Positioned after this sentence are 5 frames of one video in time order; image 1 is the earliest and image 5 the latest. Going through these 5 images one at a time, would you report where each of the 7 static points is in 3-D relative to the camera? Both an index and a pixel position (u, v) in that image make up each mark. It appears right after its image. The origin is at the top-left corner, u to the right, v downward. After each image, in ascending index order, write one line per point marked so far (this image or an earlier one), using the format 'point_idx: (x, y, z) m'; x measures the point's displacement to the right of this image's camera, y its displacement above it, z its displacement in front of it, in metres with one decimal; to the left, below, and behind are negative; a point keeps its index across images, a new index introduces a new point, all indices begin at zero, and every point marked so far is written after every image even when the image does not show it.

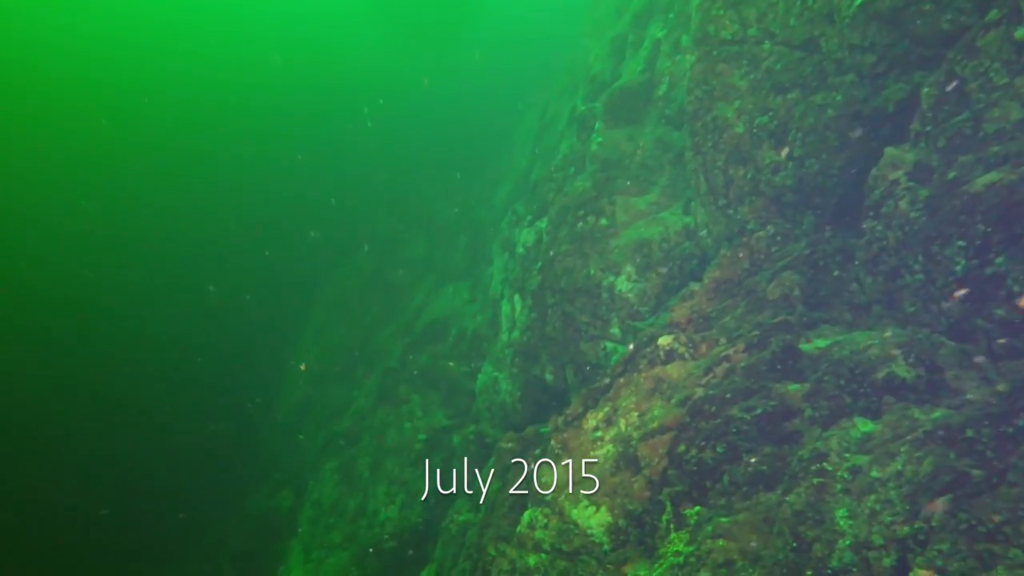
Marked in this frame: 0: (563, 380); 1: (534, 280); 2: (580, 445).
0: (+0.6, -1.1, +8.5) m
1: (+0.3, +0.1, +9.3) m
2: (+0.7, -1.4, +6.6) m
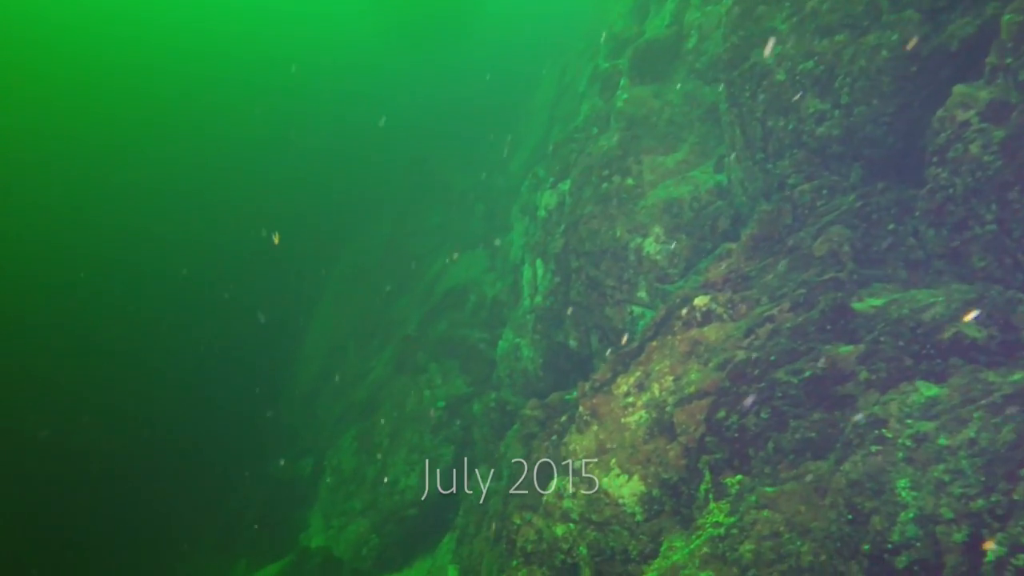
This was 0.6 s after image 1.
0: (+0.8, -0.7, +8.3) m
1: (+0.6, +0.5, +9.0) m
2: (+0.9, -1.0, +6.3) m
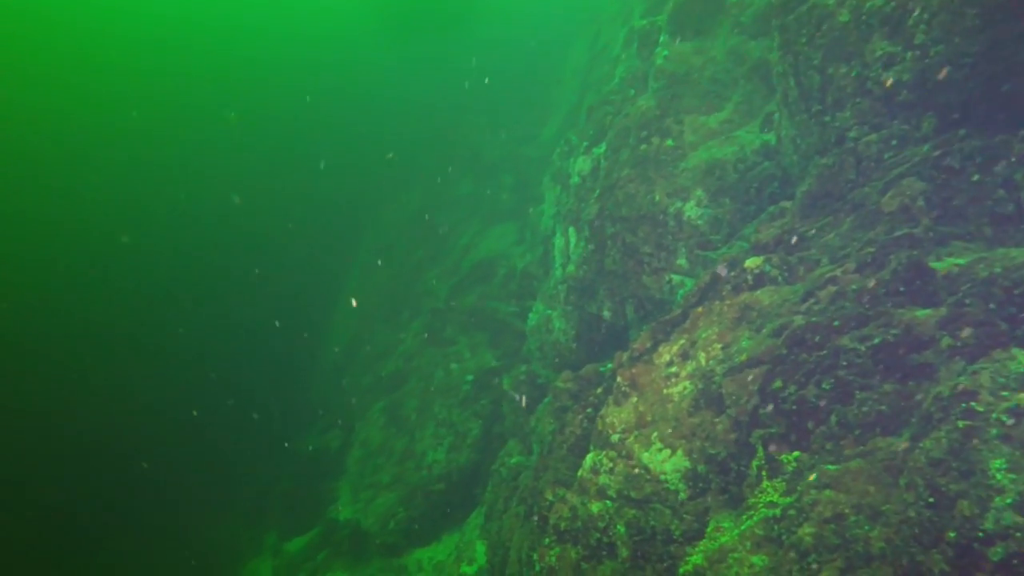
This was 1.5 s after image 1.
0: (+1.2, -0.3, +7.9) m
1: (+0.9, +0.9, +8.6) m
2: (+1.2, -0.7, +6.0) m
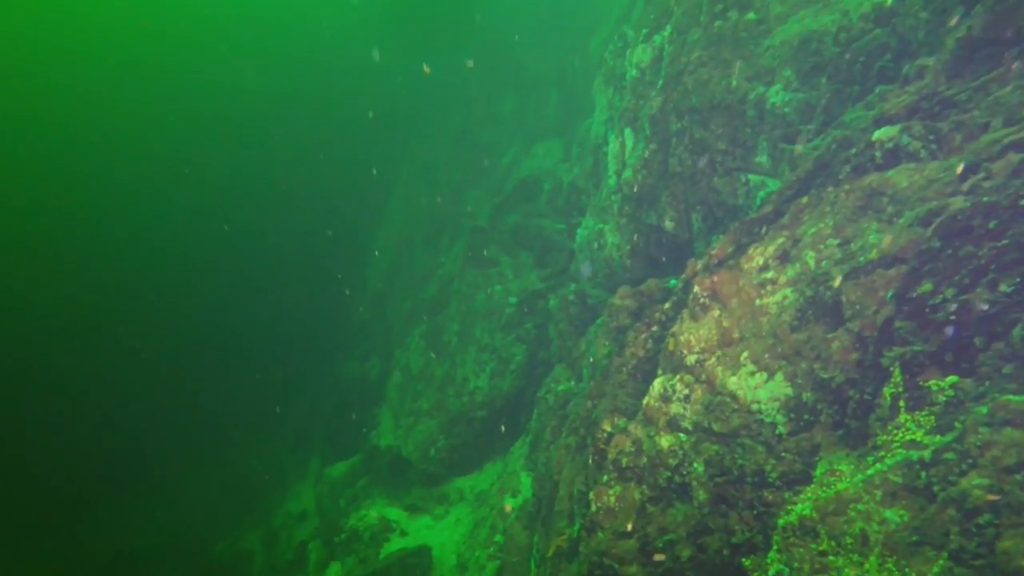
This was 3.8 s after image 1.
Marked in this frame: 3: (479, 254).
0: (+1.7, +0.6, +6.8) m
1: (+1.5, +1.9, +7.4) m
2: (+1.5, 0.0, +5.0) m
3: (-0.5, +0.5, +10.2) m
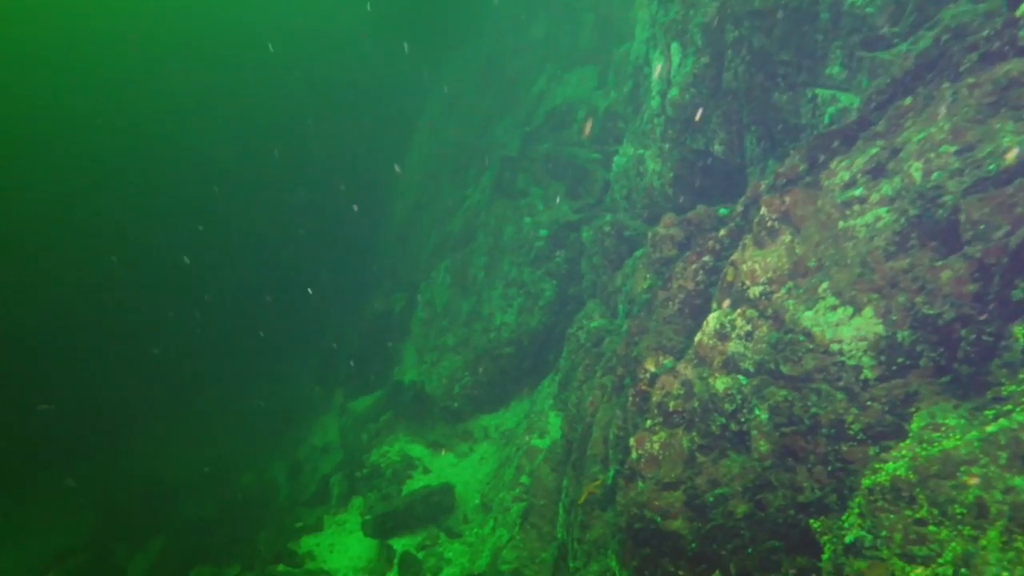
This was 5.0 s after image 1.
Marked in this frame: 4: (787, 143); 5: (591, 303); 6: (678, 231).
0: (+1.9, +1.2, +6.1) m
1: (+1.8, +2.5, +6.6) m
2: (+1.8, +0.4, +4.3) m
3: (-0.1, +1.4, +9.6) m
4: (+2.2, +1.1, +5.7) m
5: (+0.9, -0.2, +8.0) m
6: (+1.4, +0.5, +6.0) m
